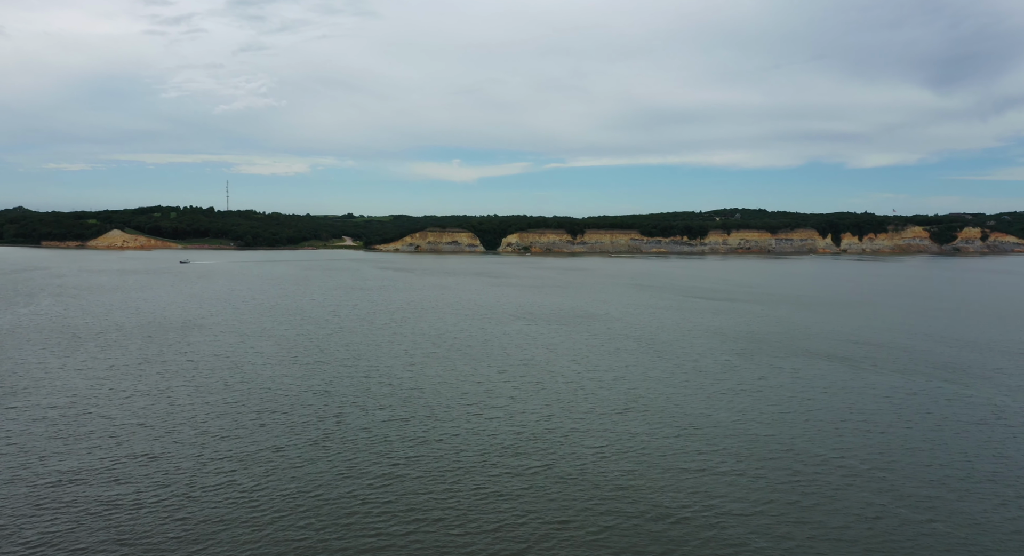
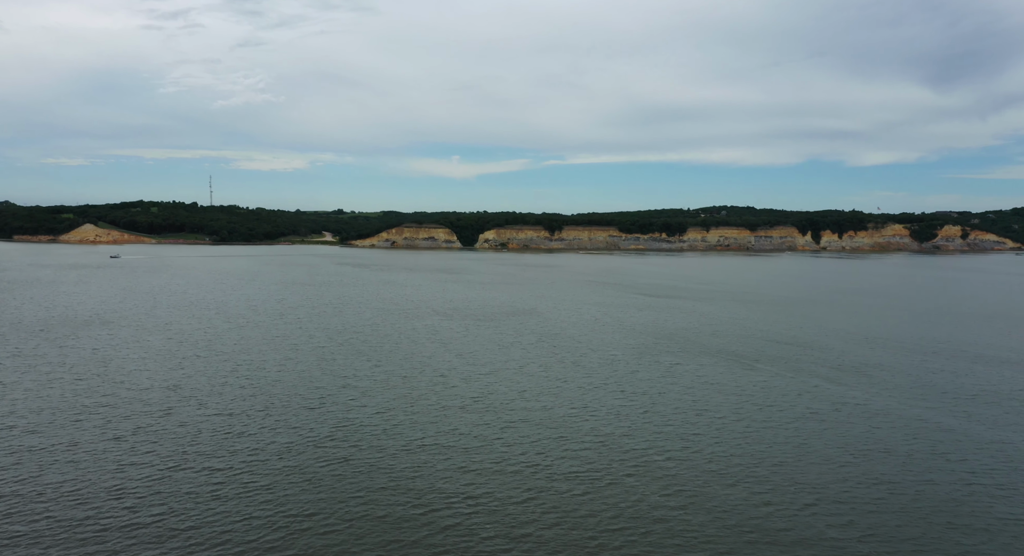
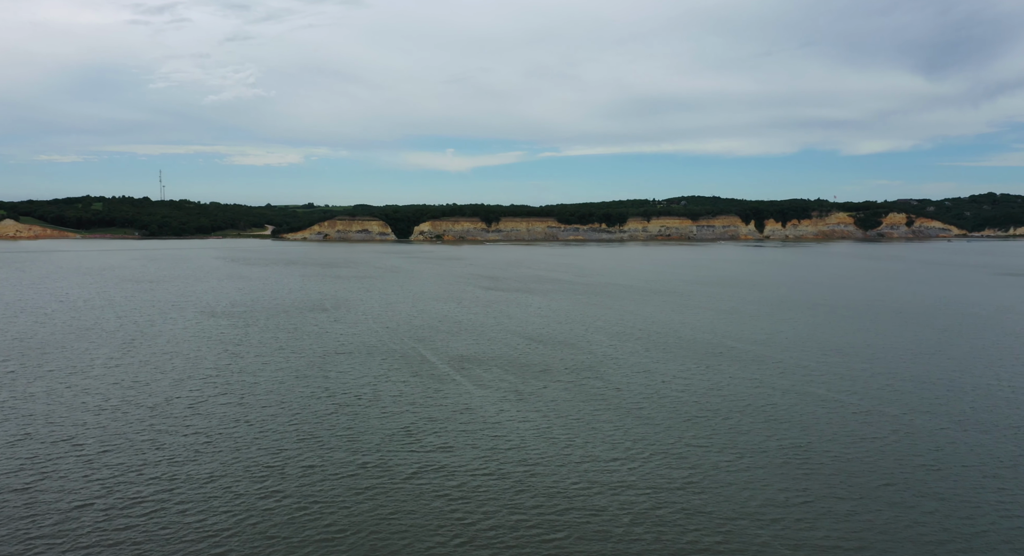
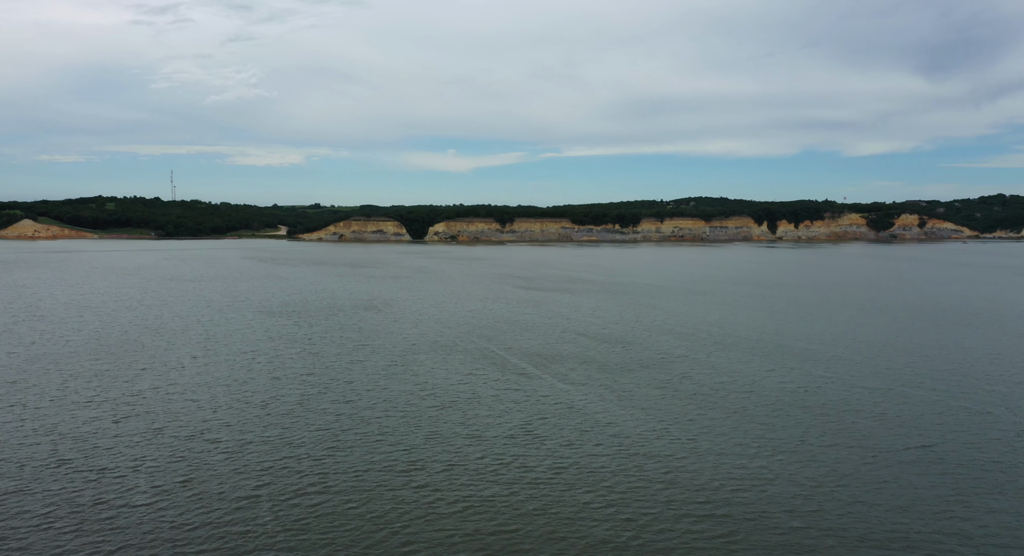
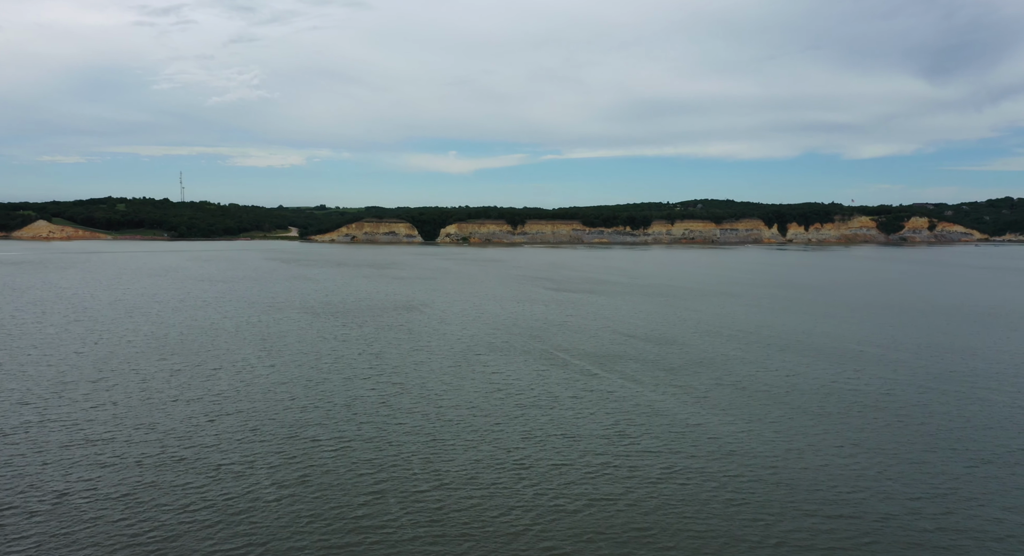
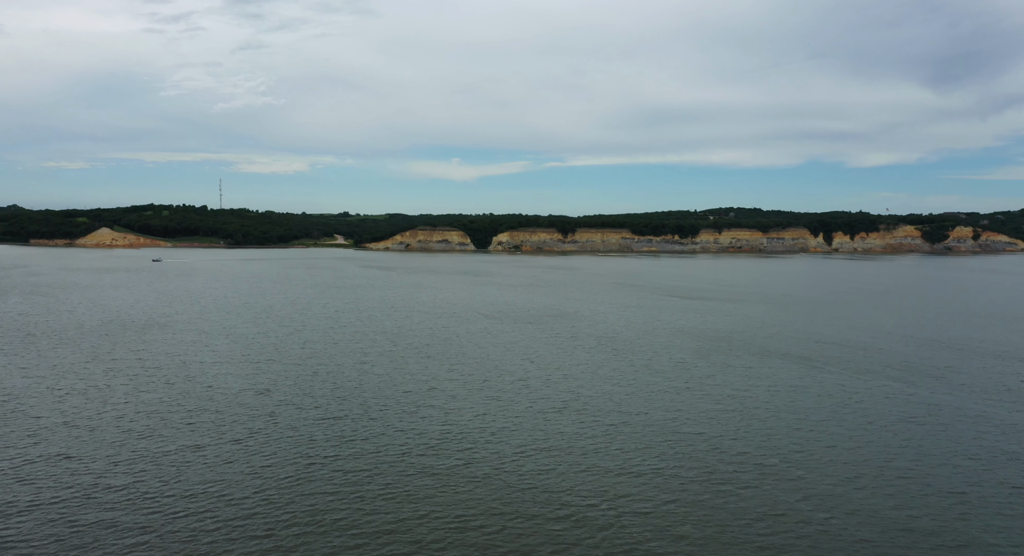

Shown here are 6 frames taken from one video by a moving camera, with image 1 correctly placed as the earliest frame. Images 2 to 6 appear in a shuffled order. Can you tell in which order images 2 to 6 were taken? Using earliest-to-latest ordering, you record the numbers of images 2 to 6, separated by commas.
6, 2, 5, 4, 3
